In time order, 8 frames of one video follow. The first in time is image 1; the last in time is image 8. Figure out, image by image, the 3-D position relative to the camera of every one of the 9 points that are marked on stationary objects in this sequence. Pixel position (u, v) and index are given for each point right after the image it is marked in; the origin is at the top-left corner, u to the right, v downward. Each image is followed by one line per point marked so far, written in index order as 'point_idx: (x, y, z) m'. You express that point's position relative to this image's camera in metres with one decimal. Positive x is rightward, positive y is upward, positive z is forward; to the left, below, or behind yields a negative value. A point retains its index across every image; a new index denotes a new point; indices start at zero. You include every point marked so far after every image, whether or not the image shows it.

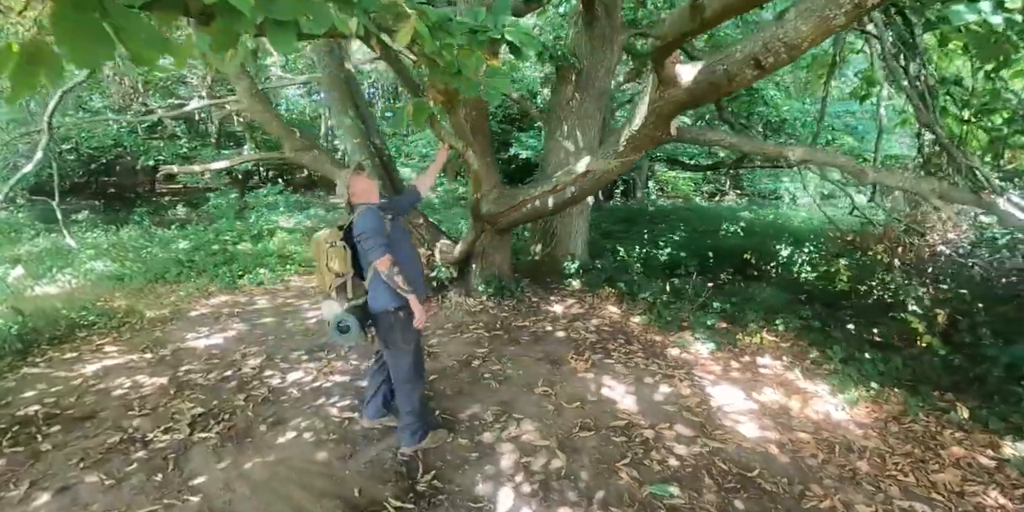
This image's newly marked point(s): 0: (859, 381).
0: (+2.7, -1.0, +3.6) m
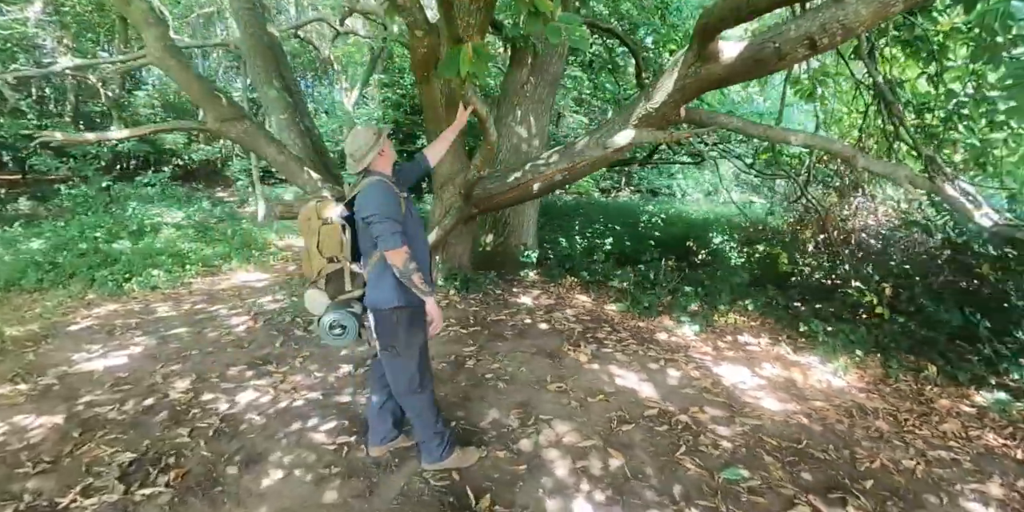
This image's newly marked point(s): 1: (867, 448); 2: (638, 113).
0: (+2.8, -0.8, +4.0) m
1: (+2.2, -1.2, +2.9) m
2: (+0.9, +1.0, +3.6) m
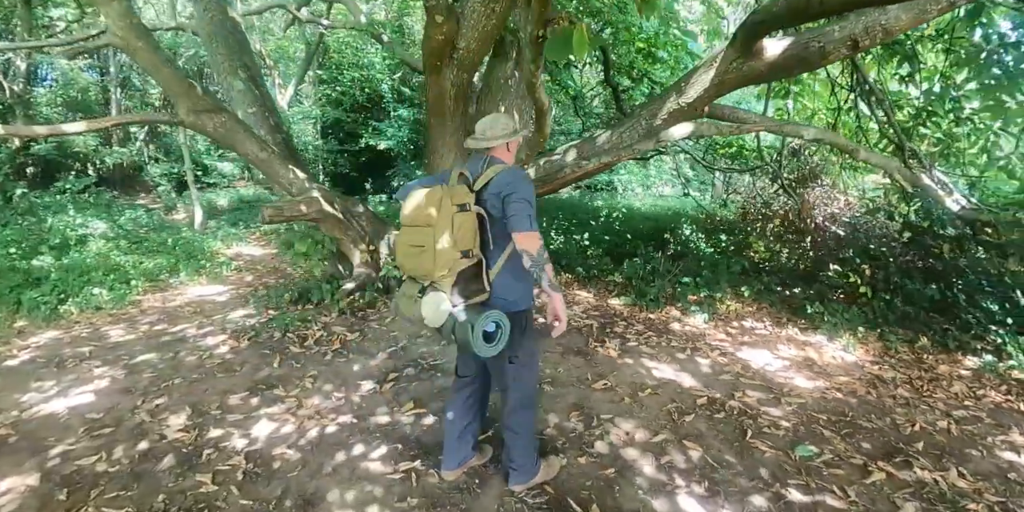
0: (+3.0, -0.7, +4.4) m
1: (+2.6, -1.1, +3.2) m
2: (+1.2, +1.1, +3.7) m
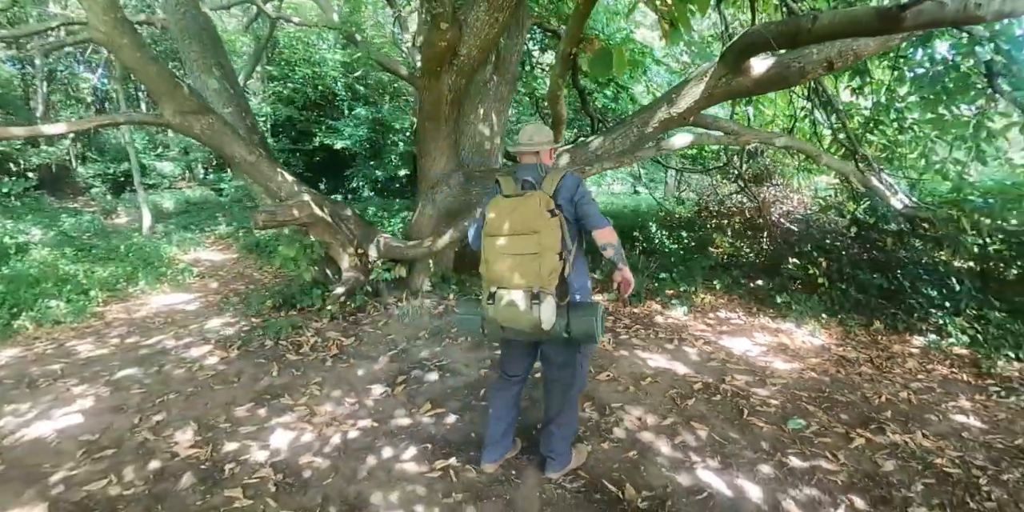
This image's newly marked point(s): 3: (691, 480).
0: (+3.0, -0.6, +4.9) m
1: (+2.7, -1.0, +3.7) m
2: (+1.2, +1.1, +3.9) m
3: (+1.0, -1.3, +2.8) m
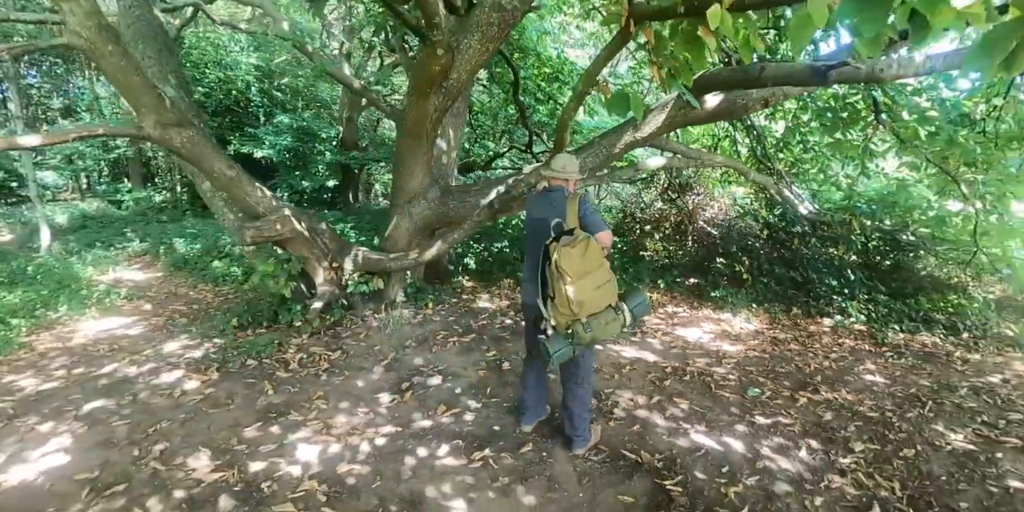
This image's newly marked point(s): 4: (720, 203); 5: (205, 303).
0: (+2.7, -0.6, +5.7) m
1: (+2.7, -1.0, +4.5) m
2: (+1.1, +1.1, +4.5) m
3: (+1.2, -1.3, +3.3) m
4: (+2.8, +0.7, +6.5) m
5: (-4.0, -0.6, +6.4) m
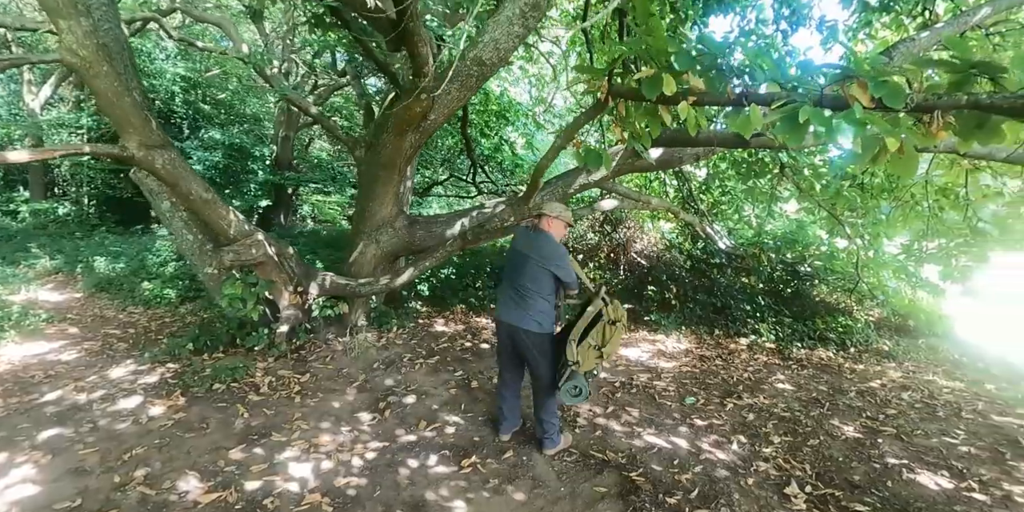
0: (+2.1, -1.0, +6.6) m
1: (+2.3, -1.3, +5.4) m
2: (+0.7, +0.8, +5.2) m
3: (+1.1, -1.5, +3.9) m
4: (+2.1, +0.3, +7.4) m
5: (-4.6, -0.9, +6.0) m
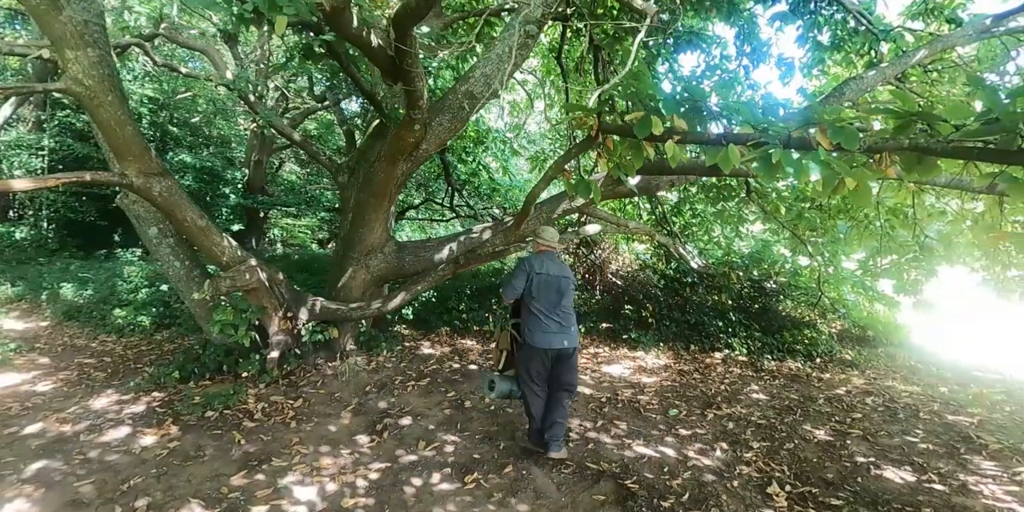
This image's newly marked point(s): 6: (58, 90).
0: (+1.9, -1.2, +6.9) m
1: (+2.2, -1.5, +5.7) m
2: (+0.6, +0.6, +5.5) m
3: (+1.0, -1.7, +4.1) m
4: (+1.8, 0.0, +7.7) m
5: (-4.8, -1.2, +5.9) m
6: (-3.6, +1.3, +3.8) m
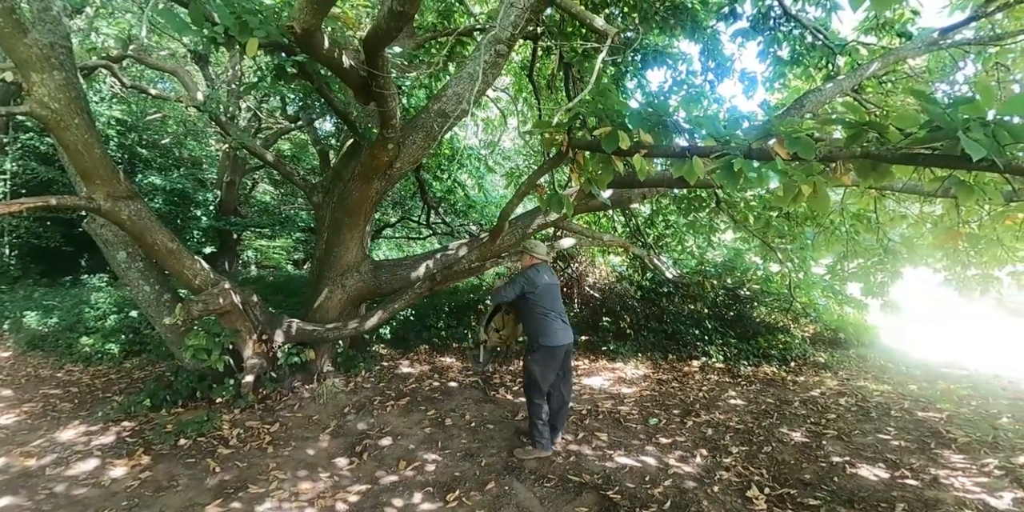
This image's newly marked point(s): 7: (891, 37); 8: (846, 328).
0: (+1.6, -1.4, +6.9) m
1: (+2.0, -1.6, +5.7) m
2: (+0.3, +0.4, +5.5) m
3: (+0.9, -1.8, +4.1) m
4: (+1.4, -0.2, +7.8) m
5: (-5.0, -1.5, +5.7) m
6: (-3.8, +1.1, +3.7) m
7: (+4.6, +2.7, +5.9) m
8: (+5.2, -1.1, +7.5) m
